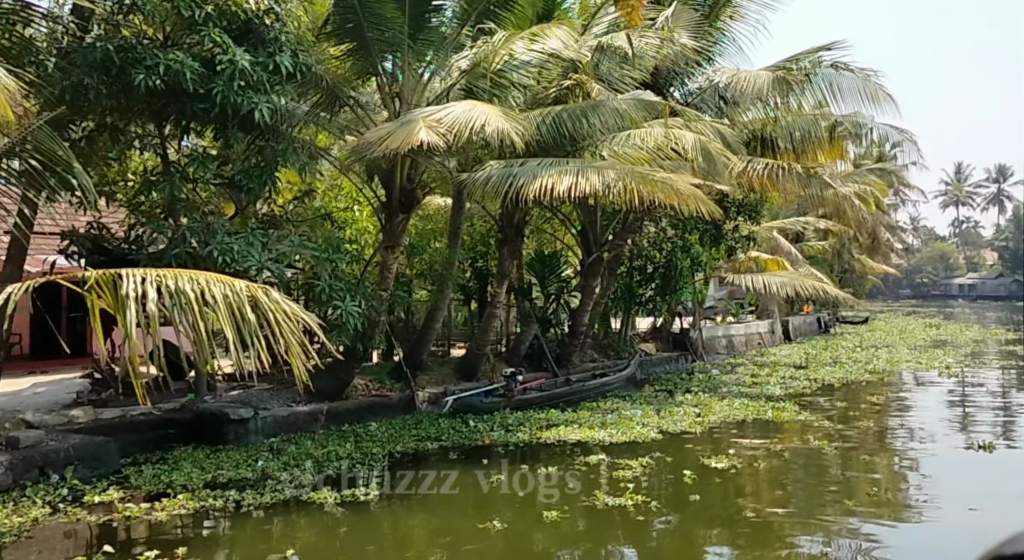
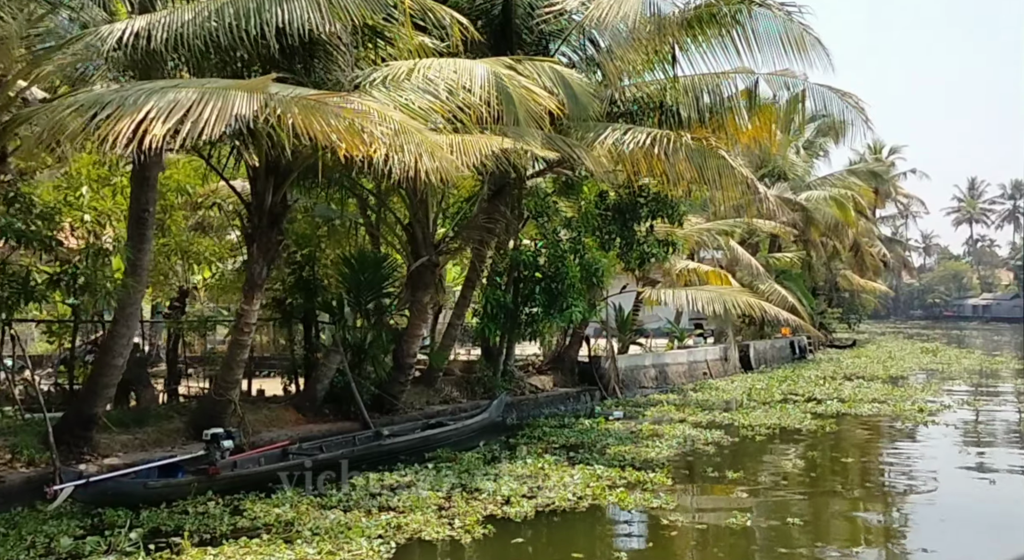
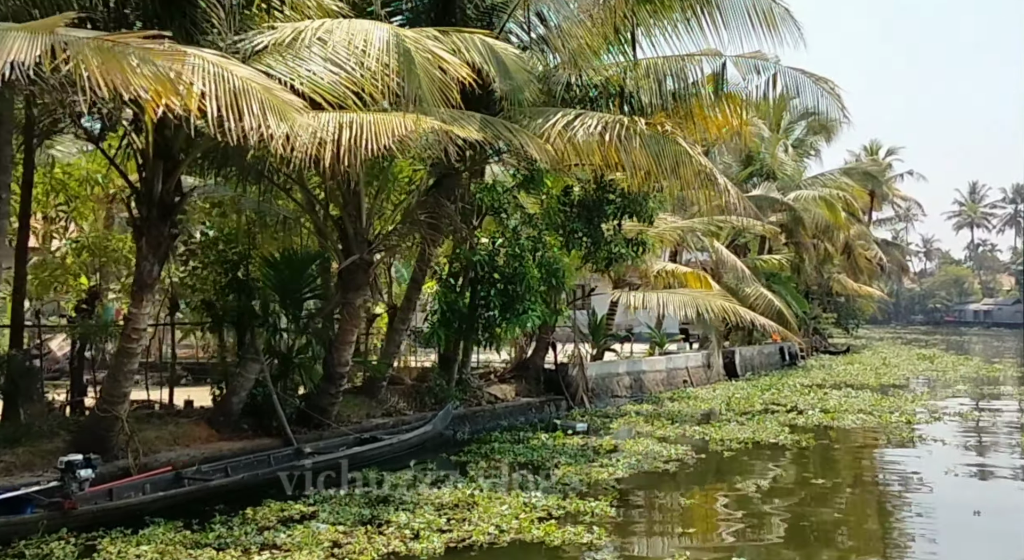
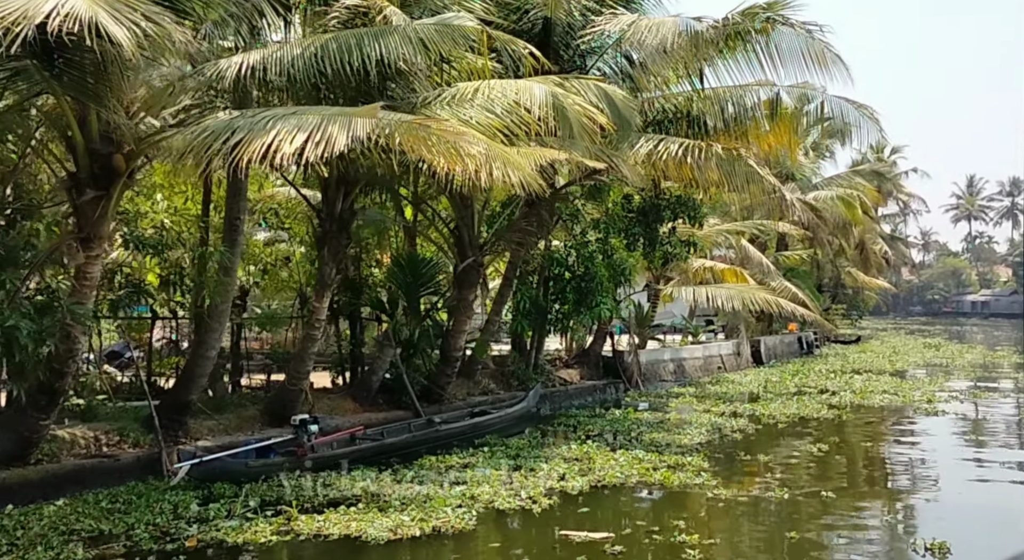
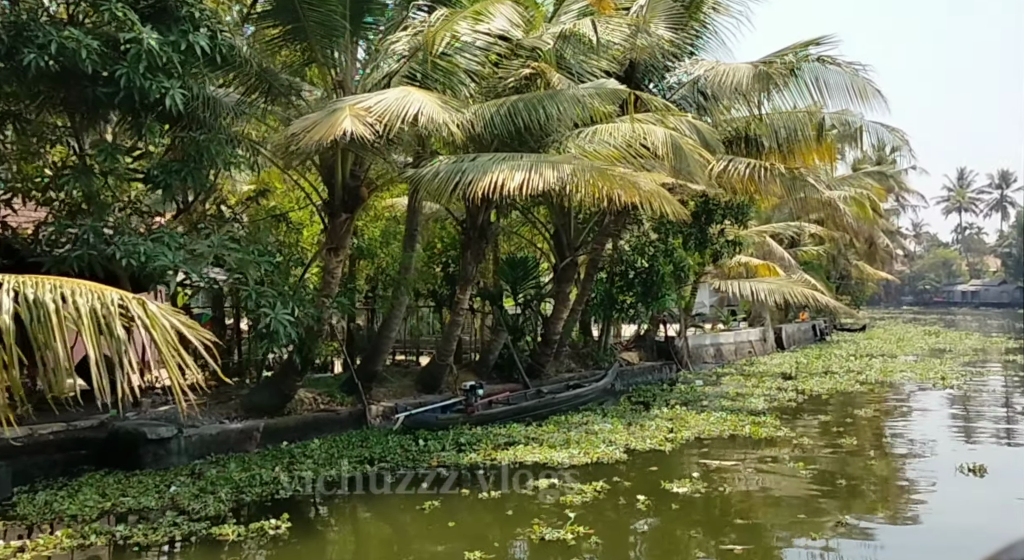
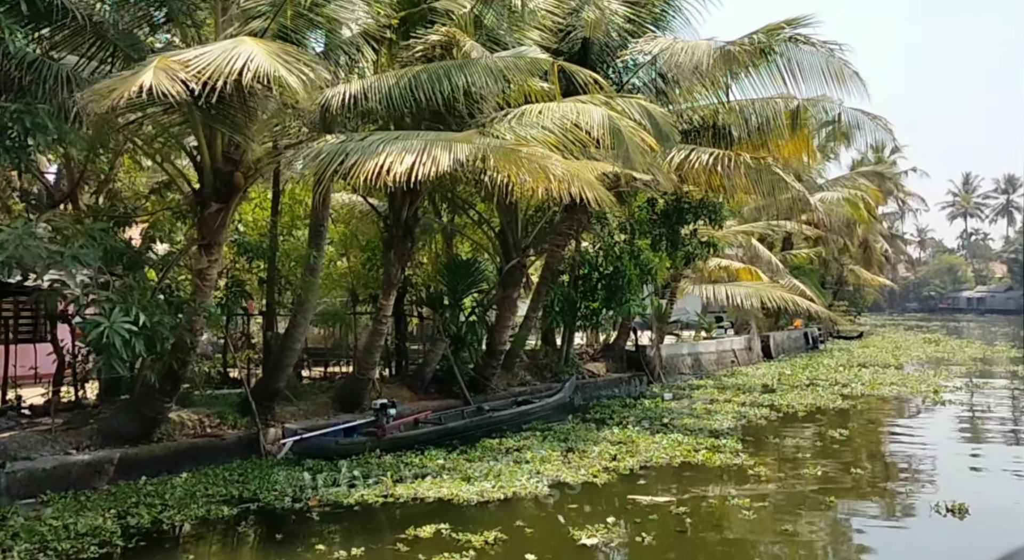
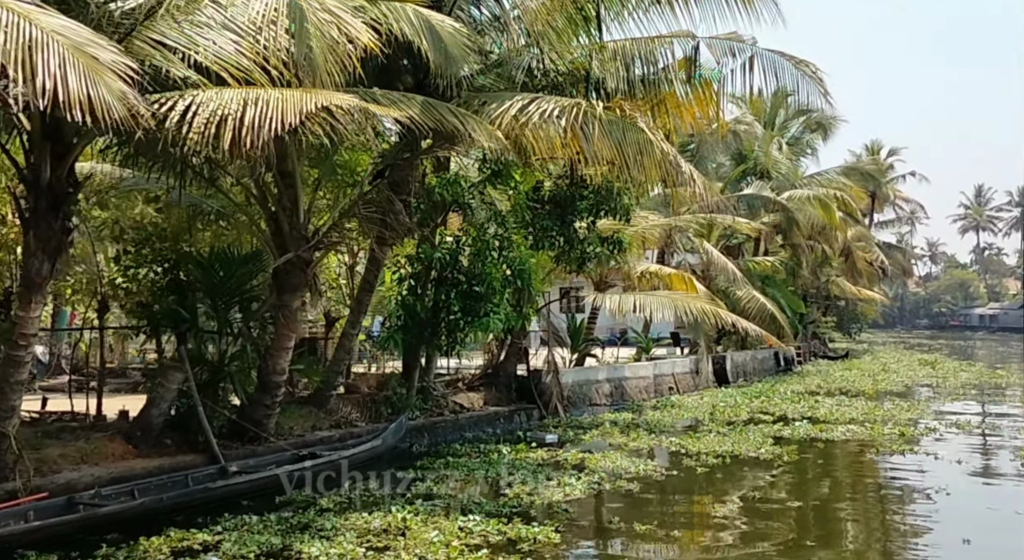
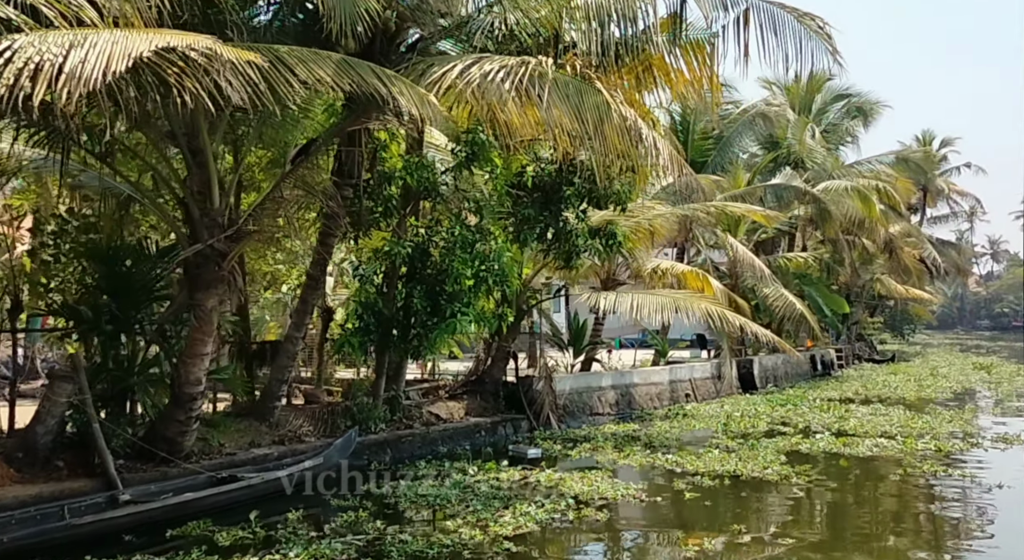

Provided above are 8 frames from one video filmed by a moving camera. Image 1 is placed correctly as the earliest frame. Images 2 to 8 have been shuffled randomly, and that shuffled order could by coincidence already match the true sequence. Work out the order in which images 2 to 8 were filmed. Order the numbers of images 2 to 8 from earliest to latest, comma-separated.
5, 6, 4, 2, 3, 7, 8
